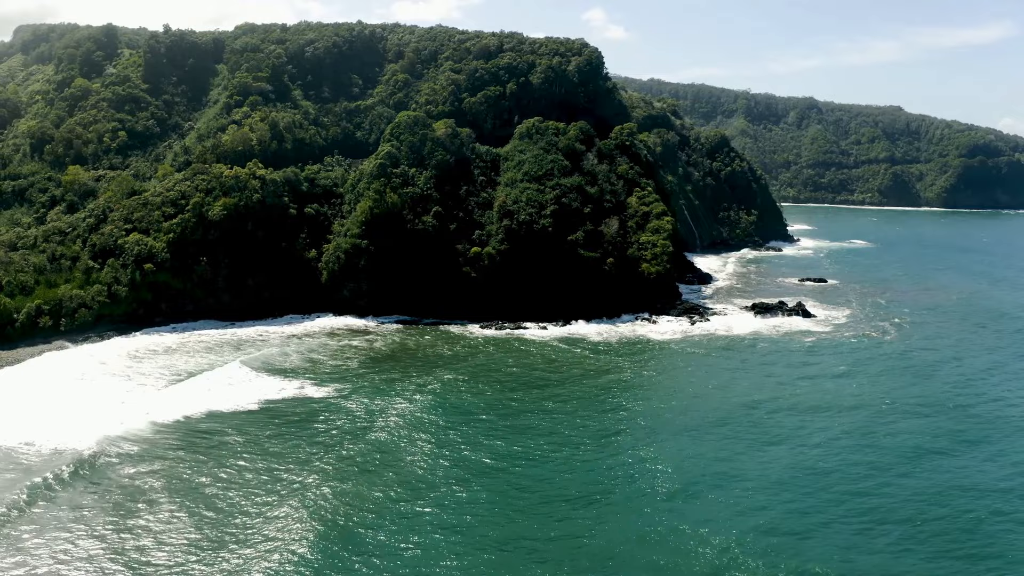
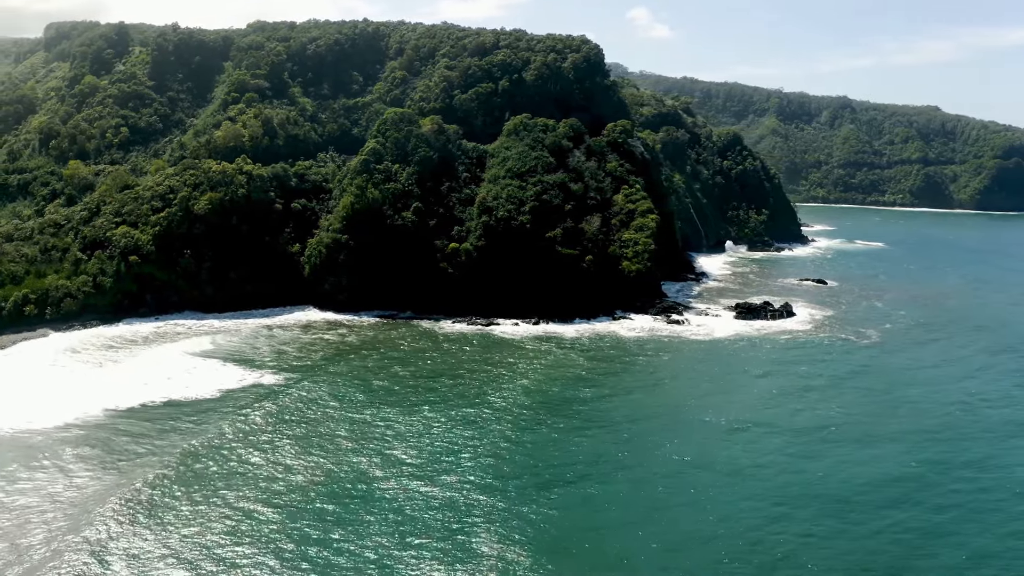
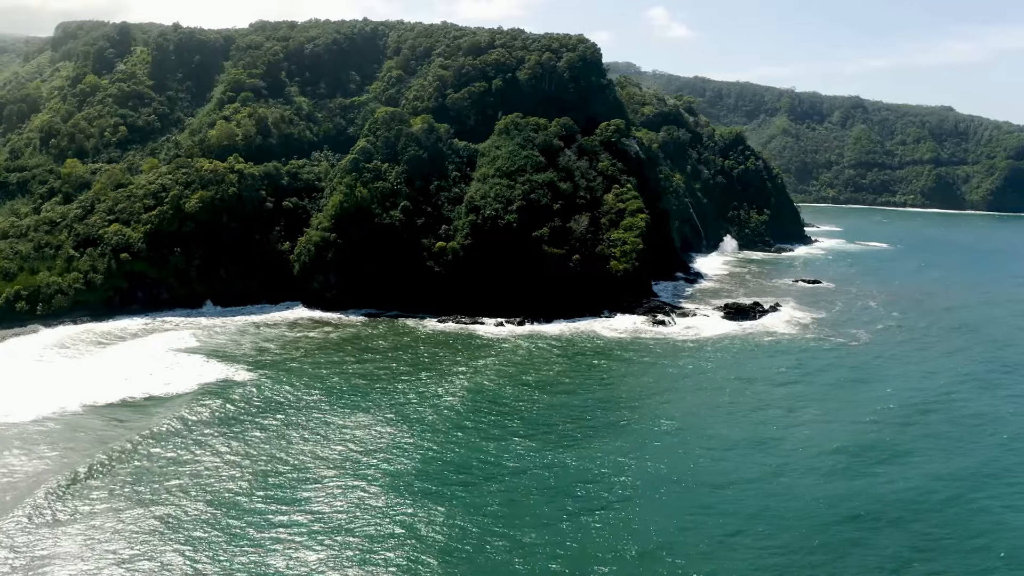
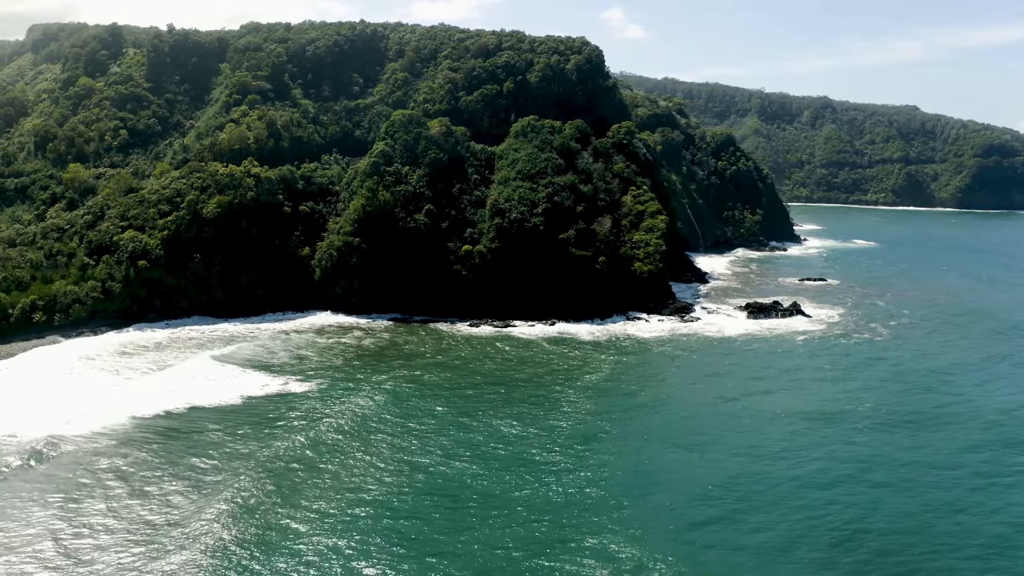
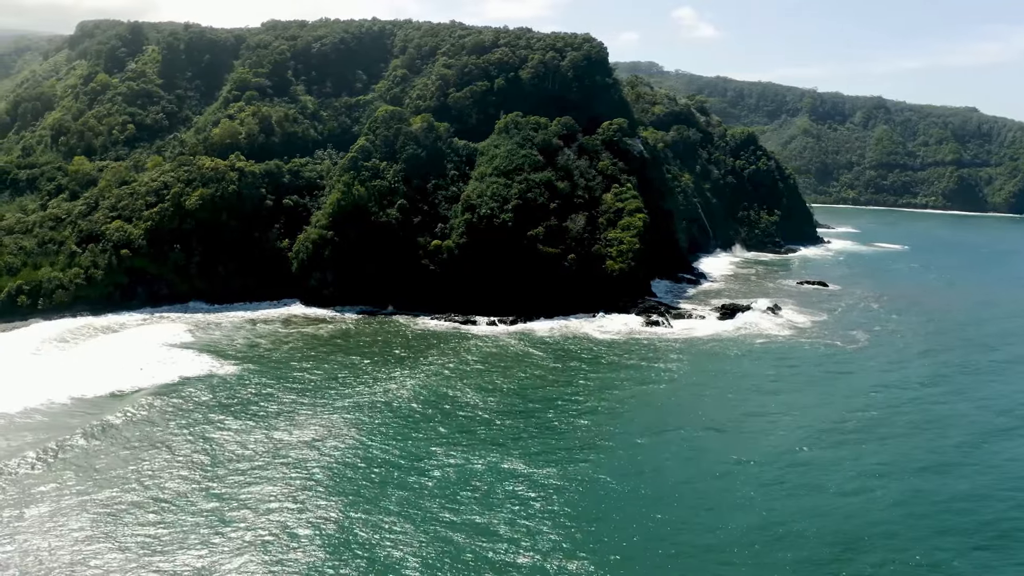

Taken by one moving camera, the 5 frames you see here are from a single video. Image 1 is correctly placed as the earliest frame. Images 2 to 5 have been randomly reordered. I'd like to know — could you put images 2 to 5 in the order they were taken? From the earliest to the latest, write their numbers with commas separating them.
4, 2, 3, 5
